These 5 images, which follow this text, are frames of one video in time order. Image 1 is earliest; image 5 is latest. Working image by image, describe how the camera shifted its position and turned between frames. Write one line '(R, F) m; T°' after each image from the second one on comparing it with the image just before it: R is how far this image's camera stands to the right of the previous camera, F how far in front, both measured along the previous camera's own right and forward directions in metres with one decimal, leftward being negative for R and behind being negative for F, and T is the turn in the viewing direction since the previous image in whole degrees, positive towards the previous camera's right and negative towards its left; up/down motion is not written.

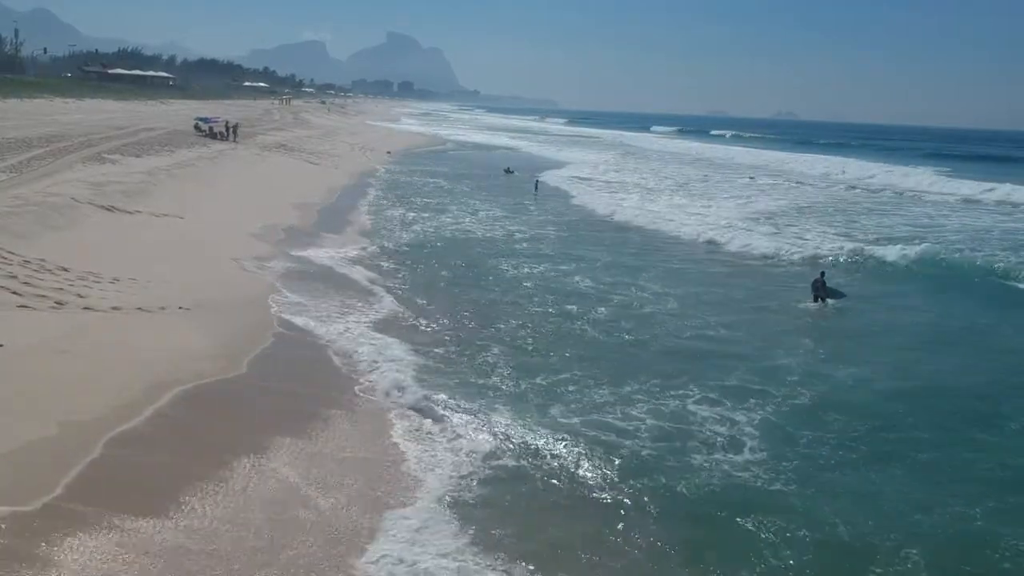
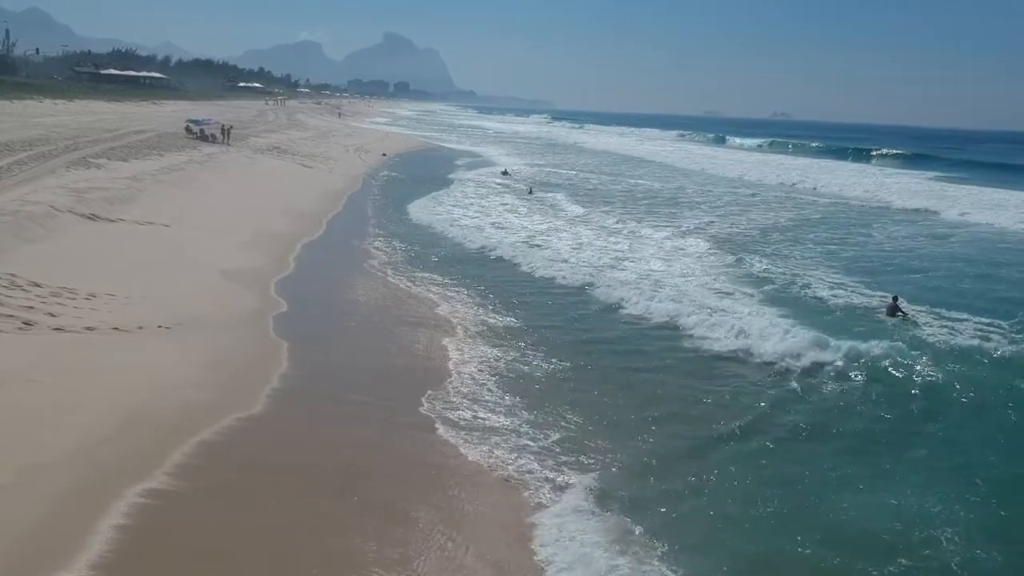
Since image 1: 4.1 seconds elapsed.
(-0.1, +0.5) m; 0°
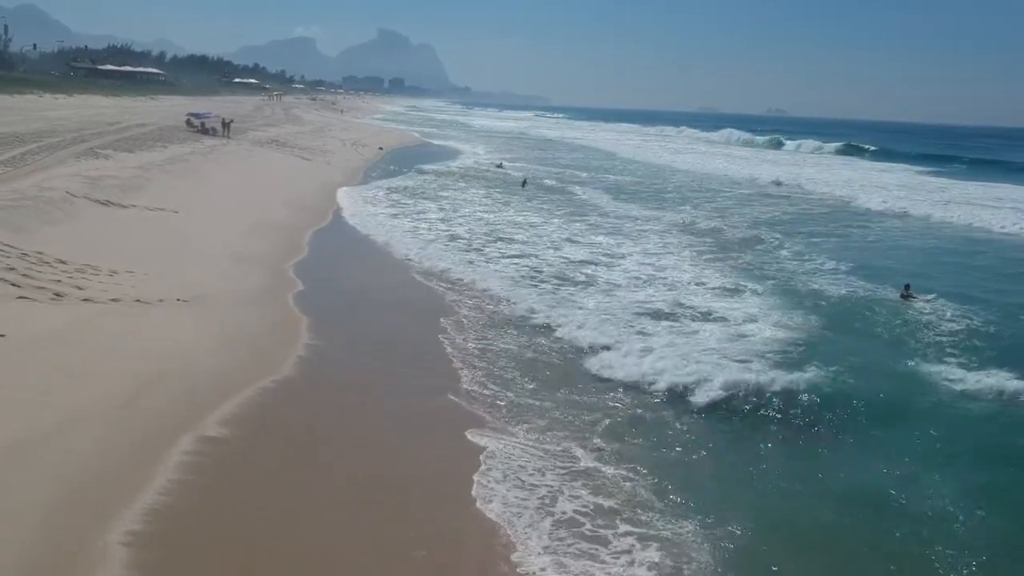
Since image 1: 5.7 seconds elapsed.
(0.0, -0.6) m; 0°
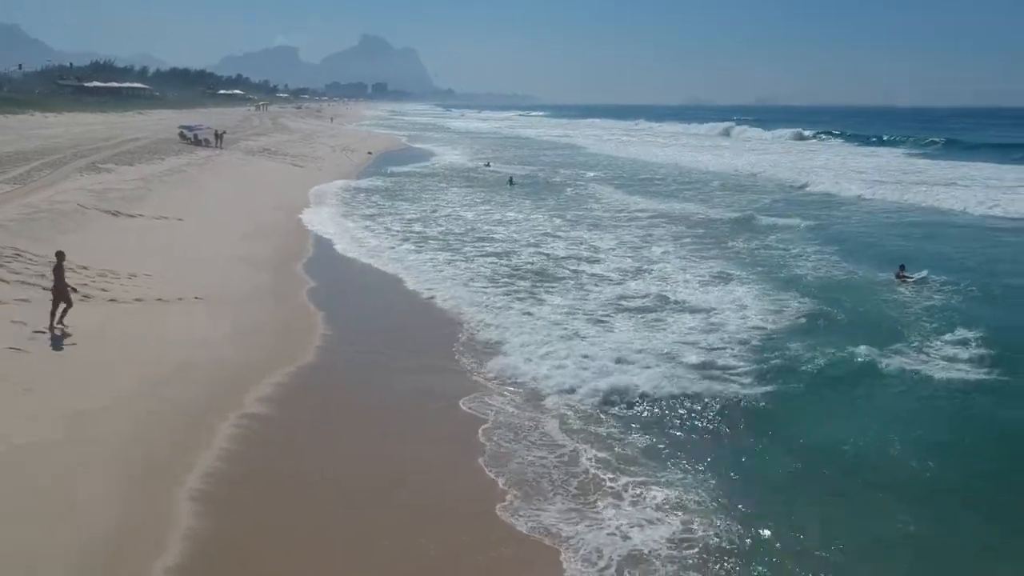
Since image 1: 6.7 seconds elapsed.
(0.0, -0.7) m; +1°
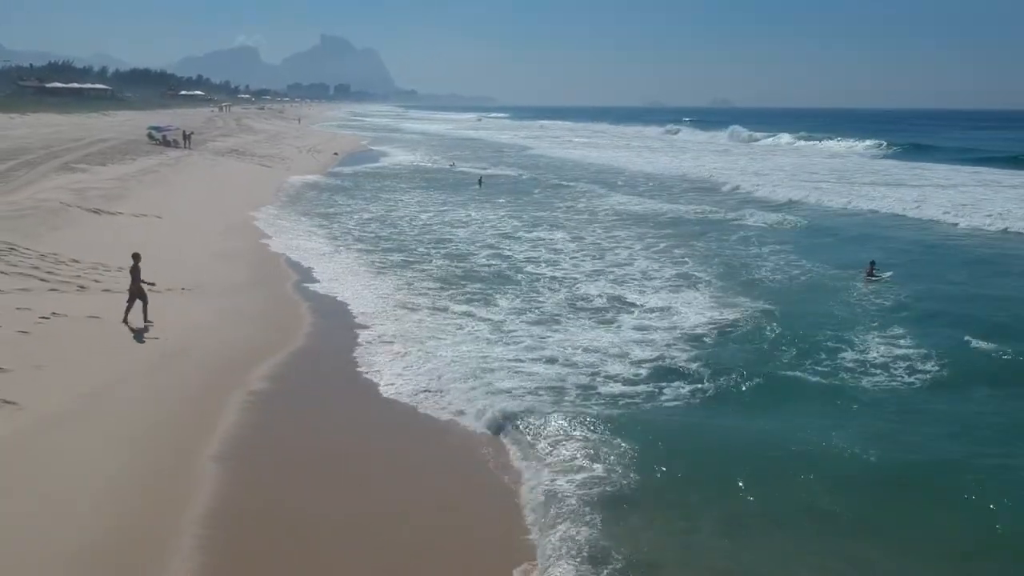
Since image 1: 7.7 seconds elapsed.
(-0.1, -0.8) m; +3°
